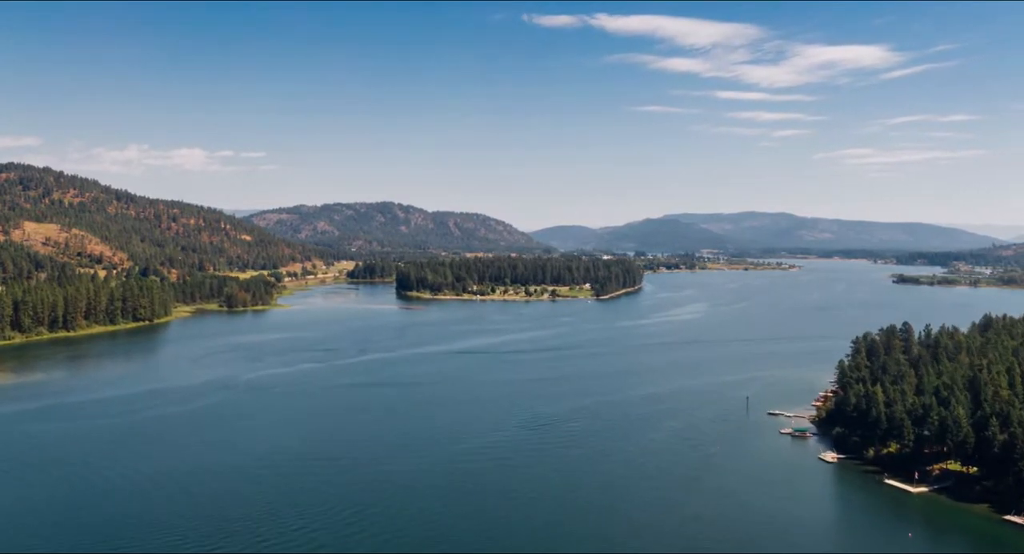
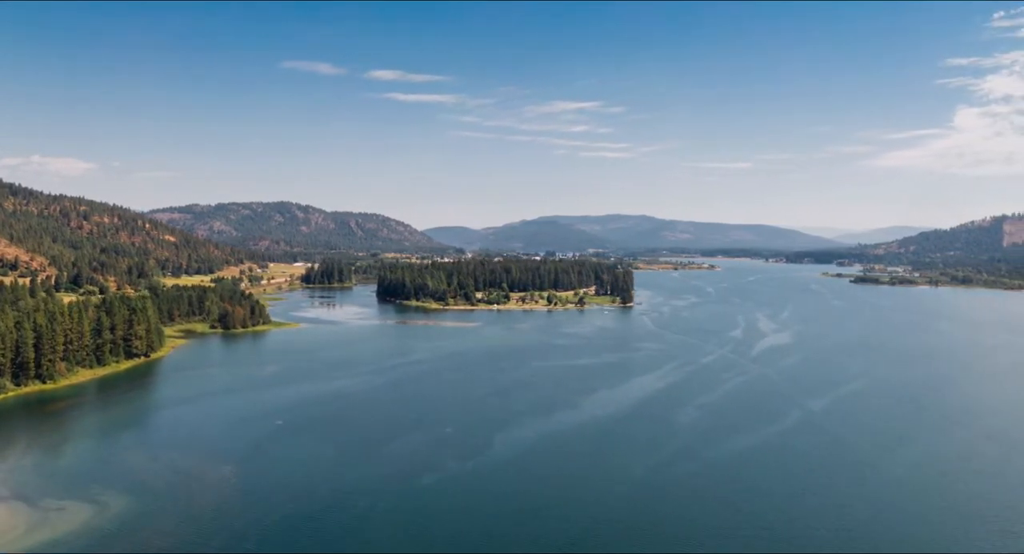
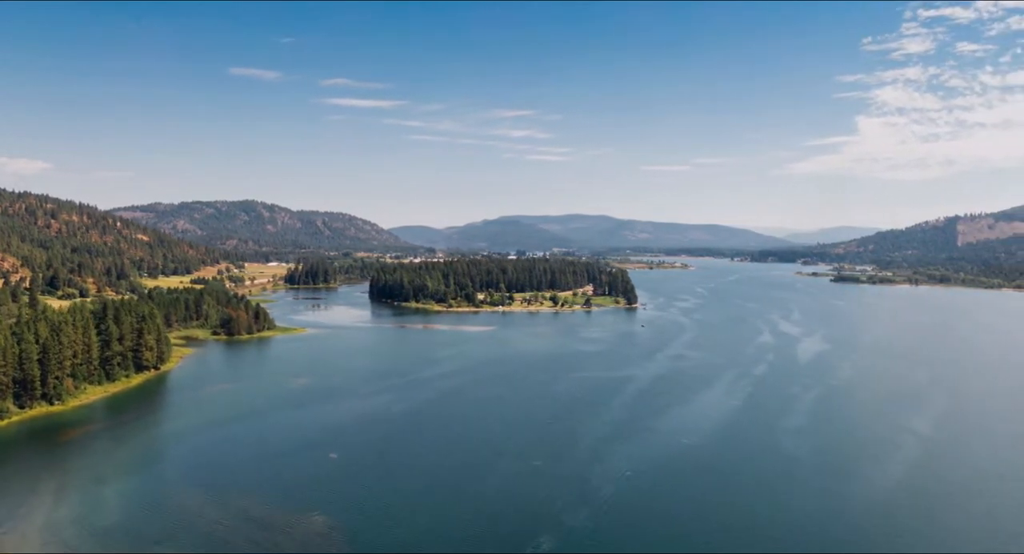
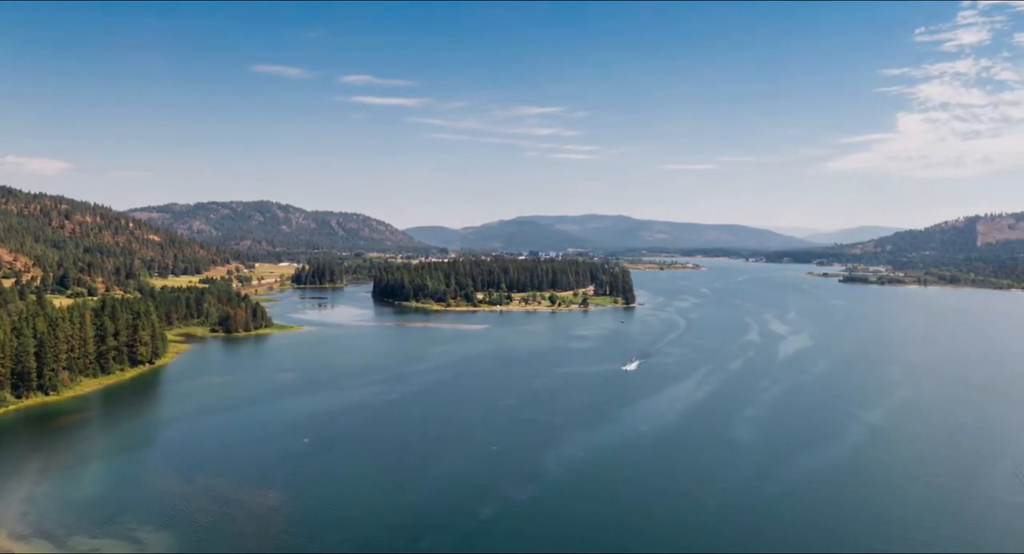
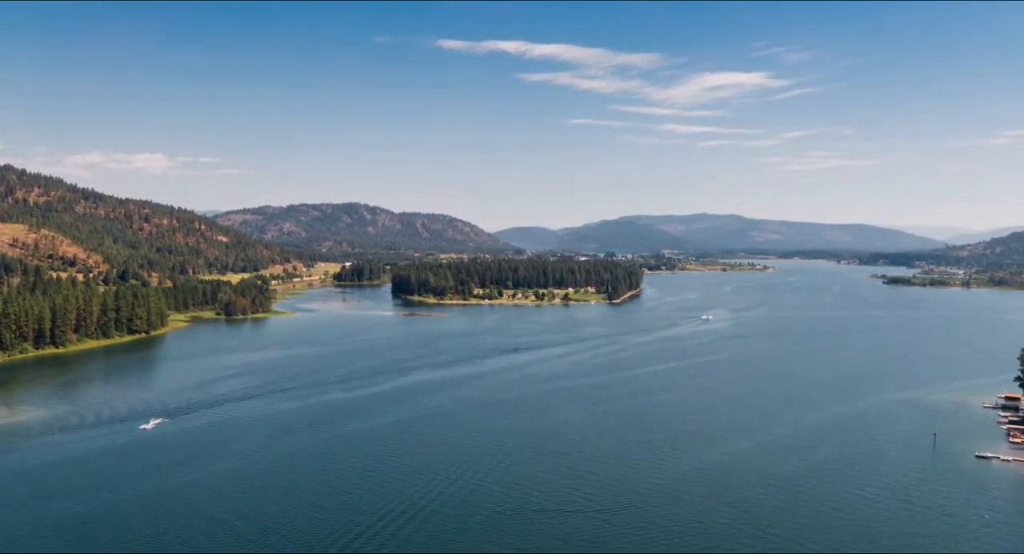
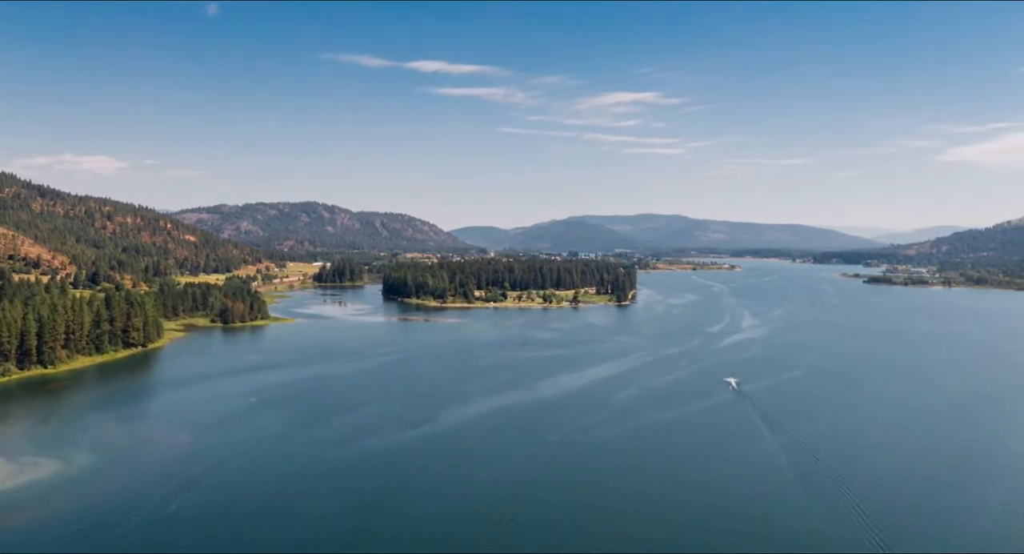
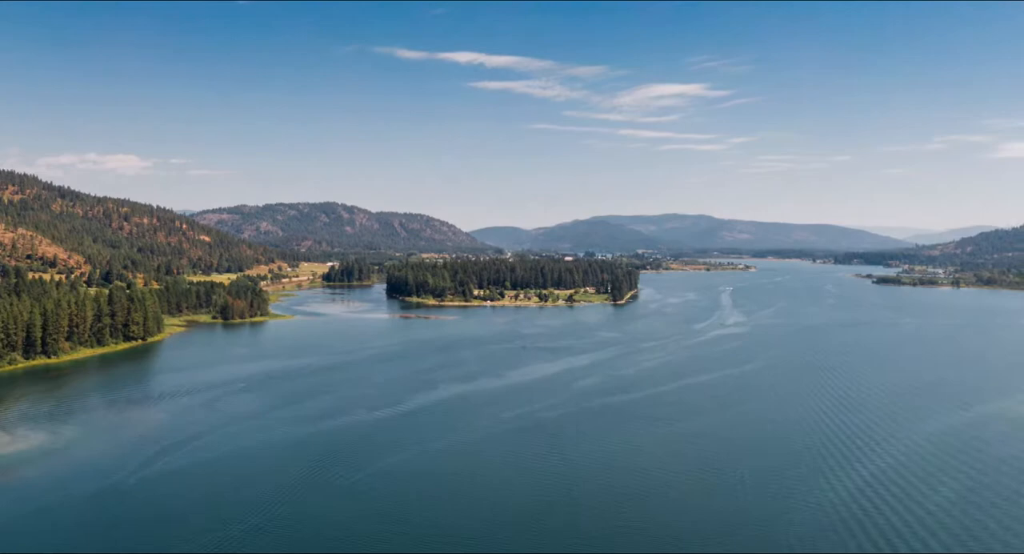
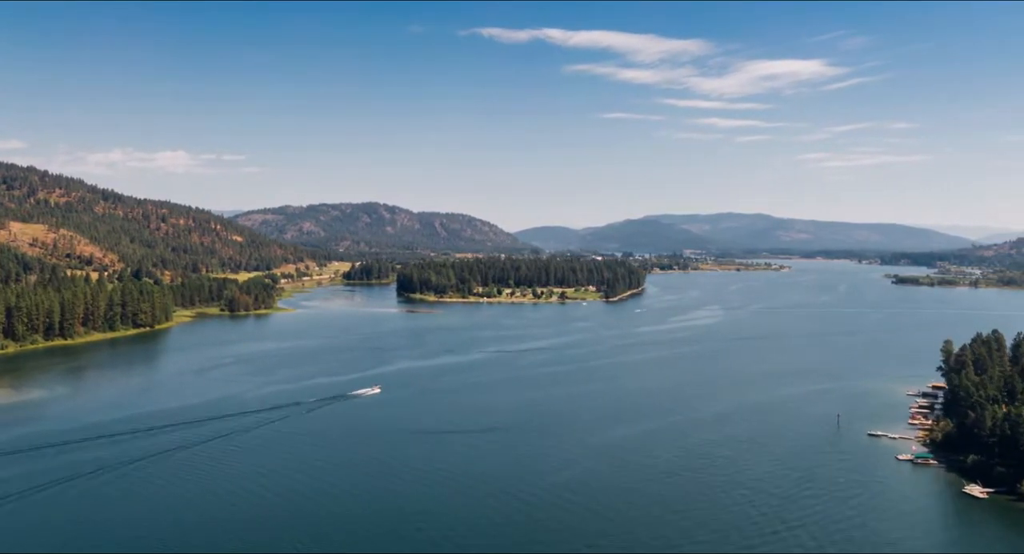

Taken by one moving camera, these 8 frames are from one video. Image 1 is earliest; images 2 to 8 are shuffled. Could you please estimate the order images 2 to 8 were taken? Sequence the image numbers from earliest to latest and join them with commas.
8, 5, 7, 6, 2, 4, 3
